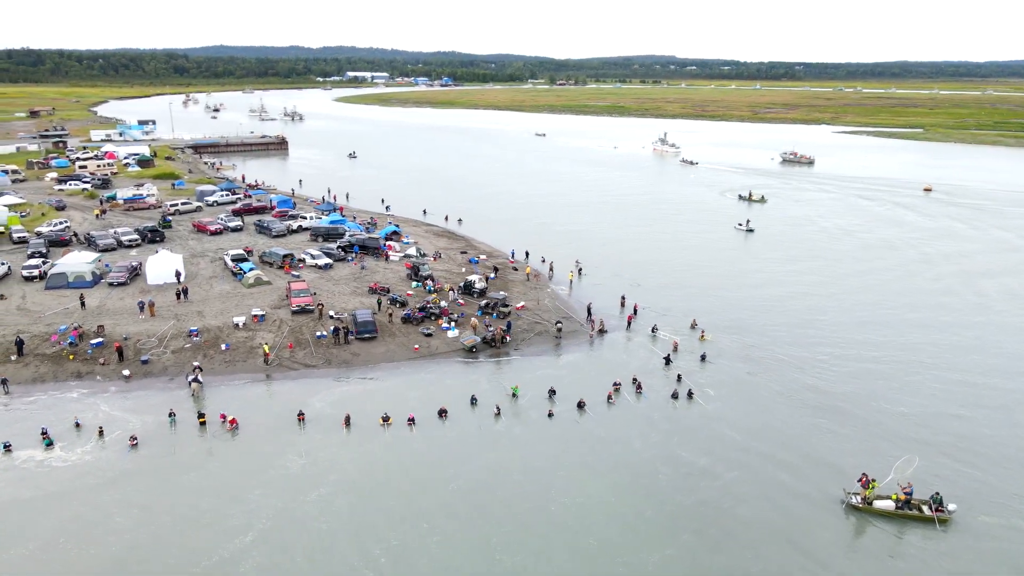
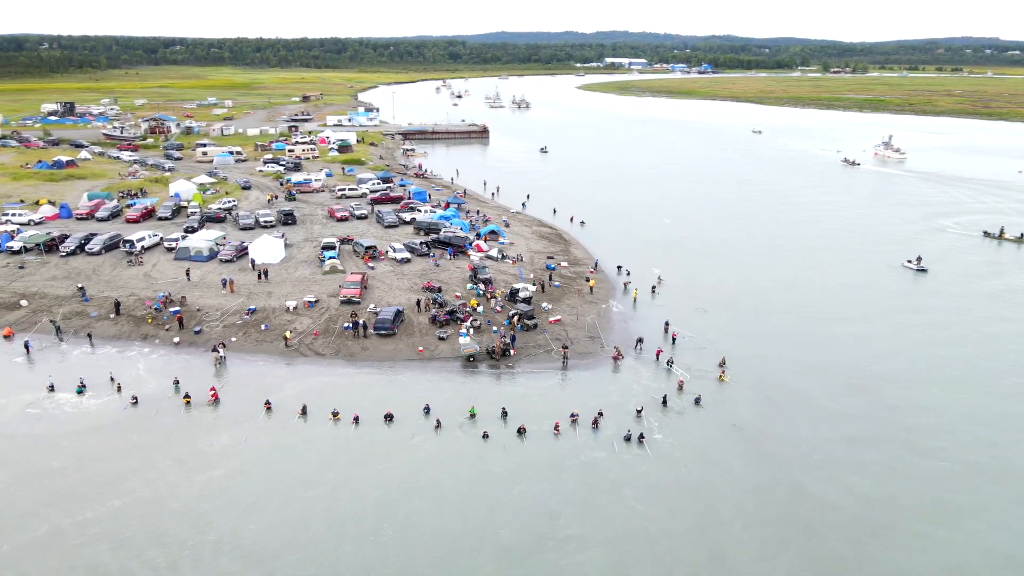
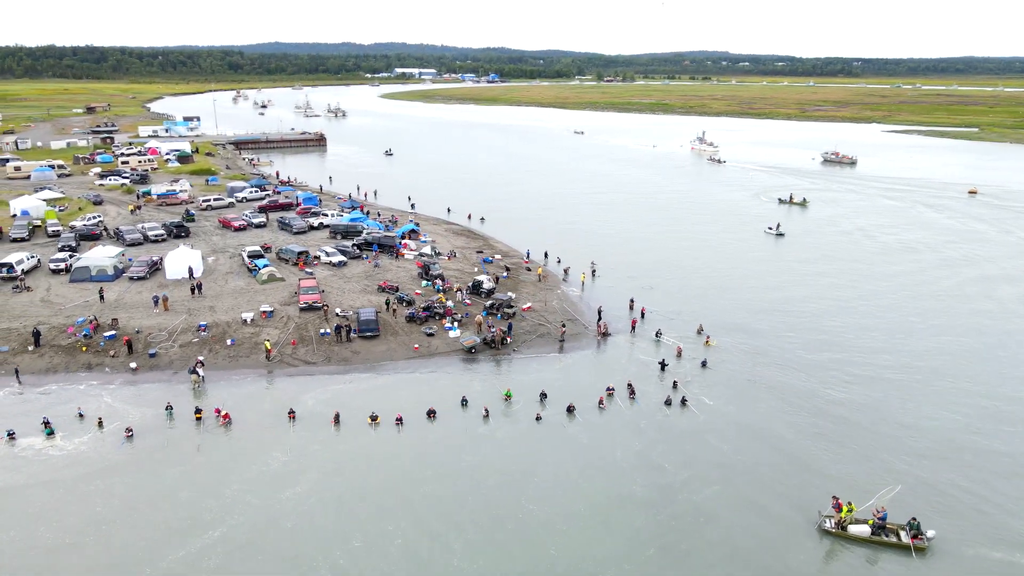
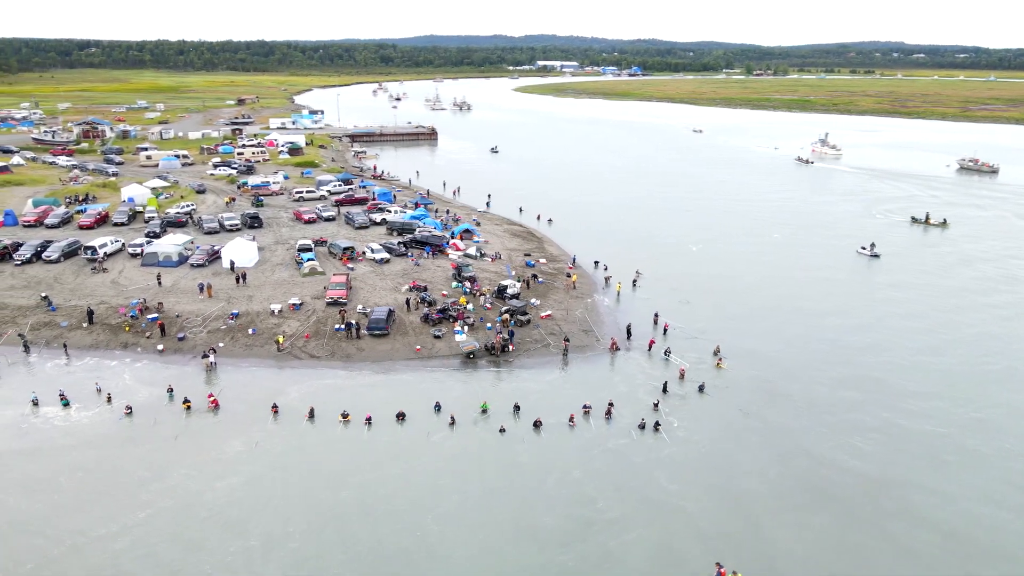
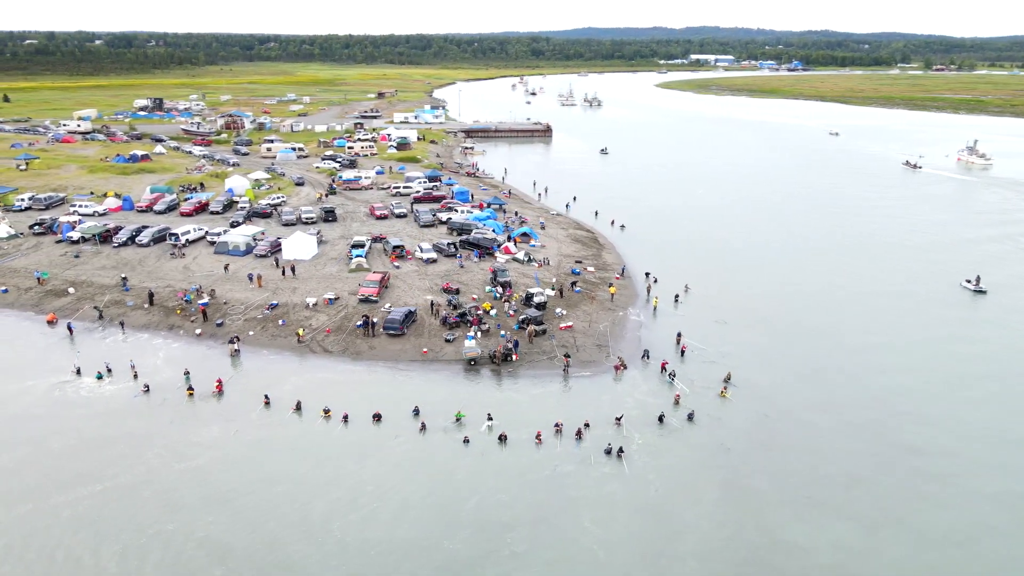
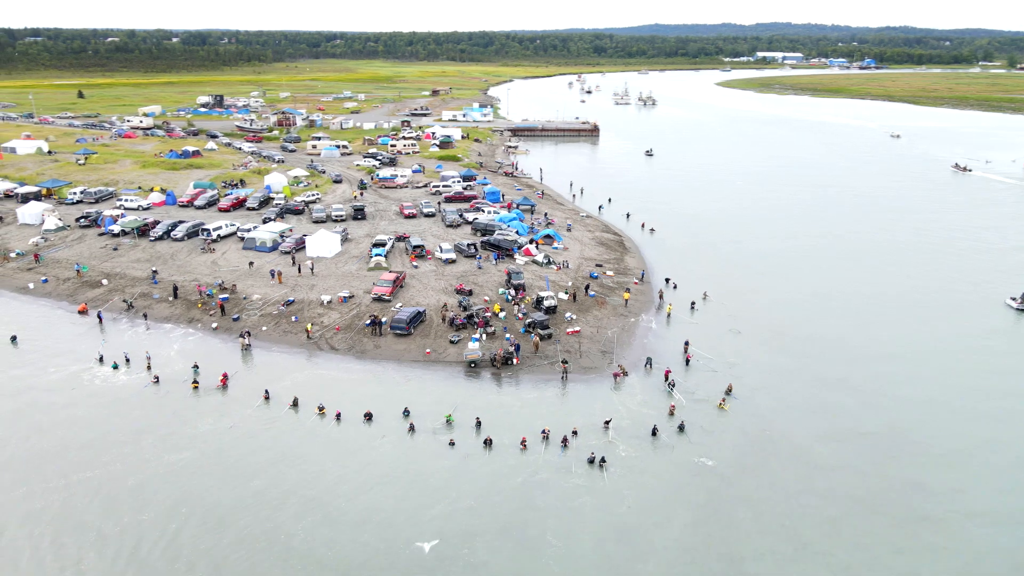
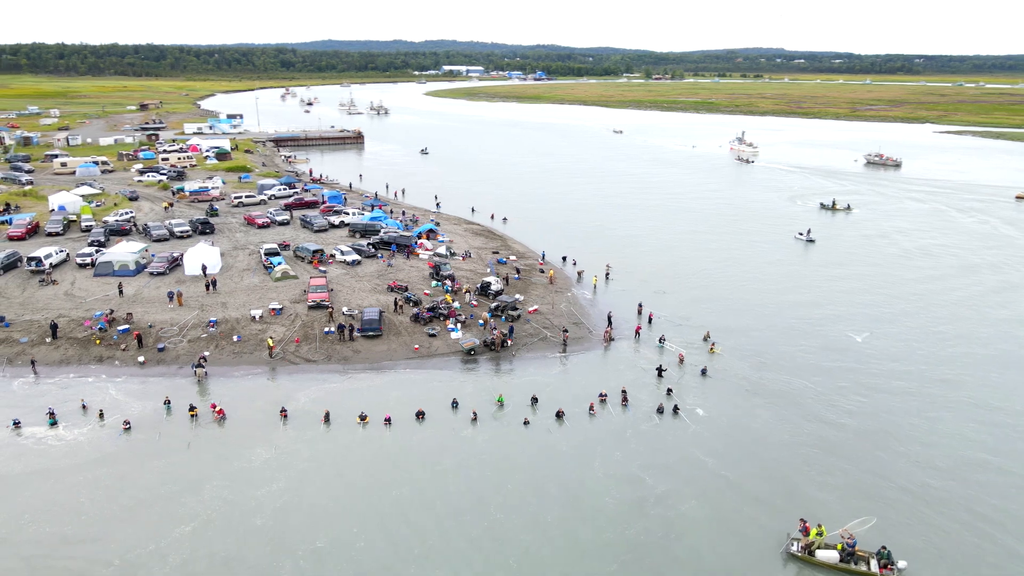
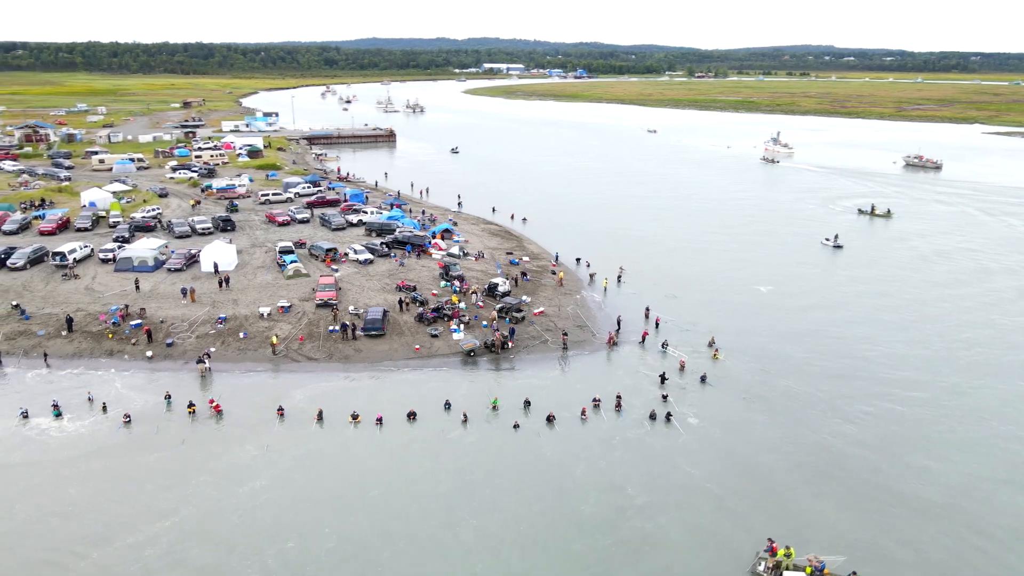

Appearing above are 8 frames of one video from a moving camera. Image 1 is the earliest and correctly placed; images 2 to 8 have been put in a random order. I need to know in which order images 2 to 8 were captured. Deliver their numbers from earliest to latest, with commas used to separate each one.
3, 7, 8, 4, 2, 5, 6
